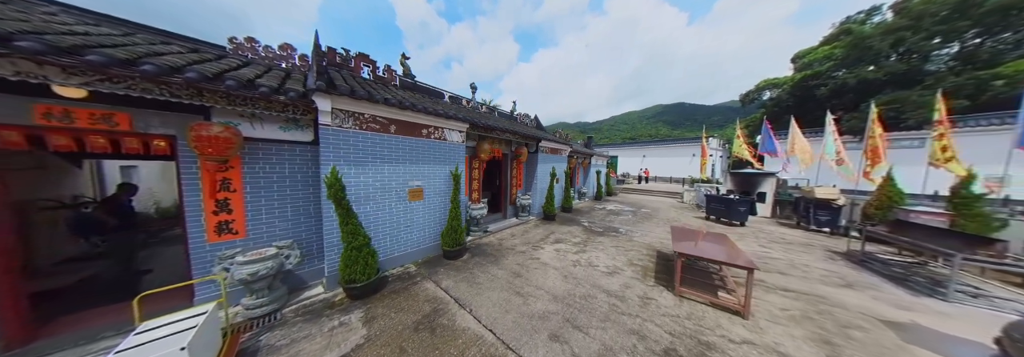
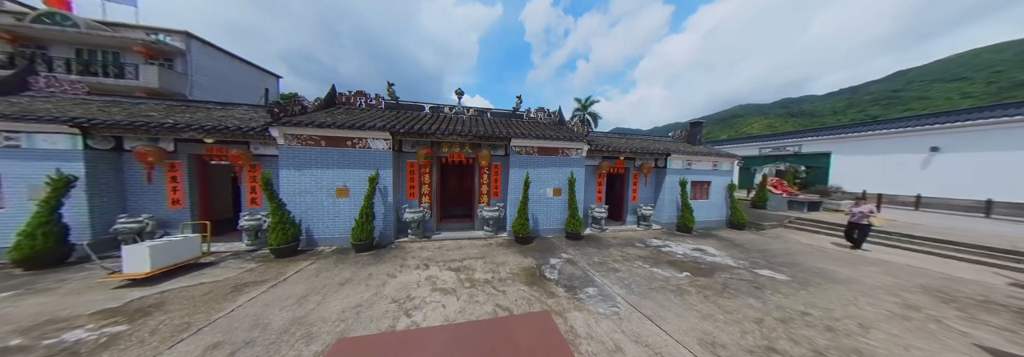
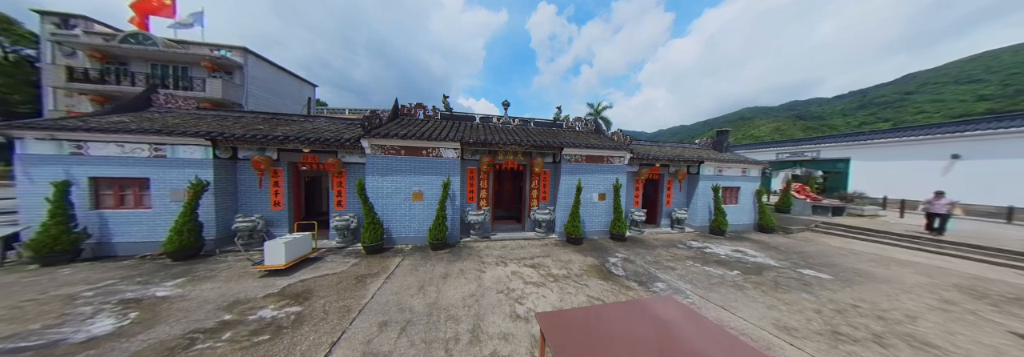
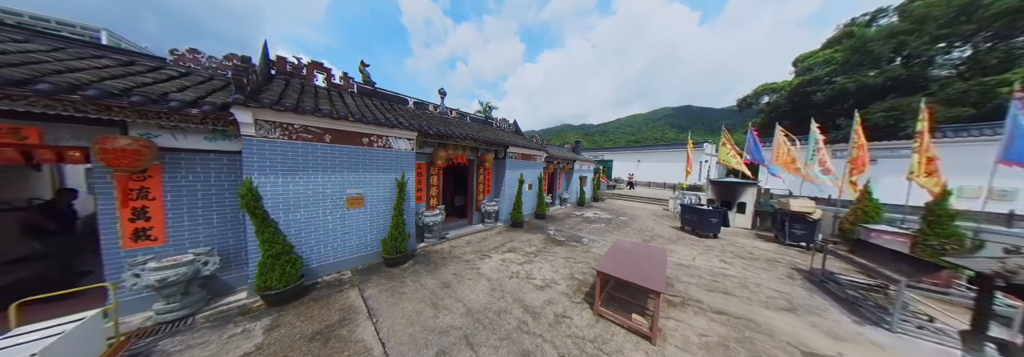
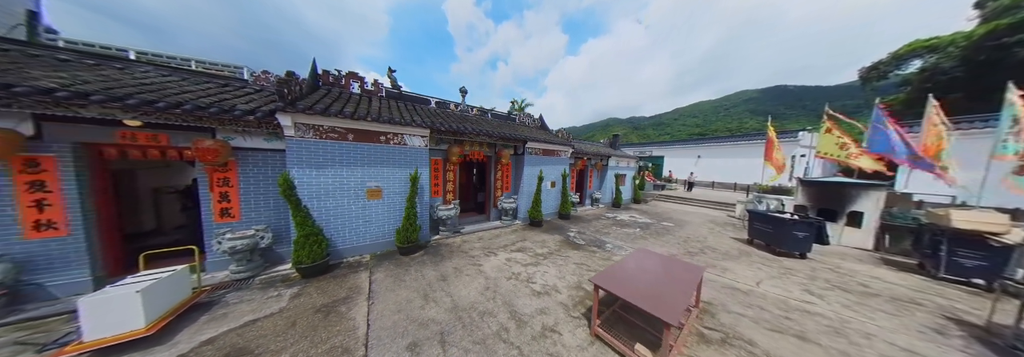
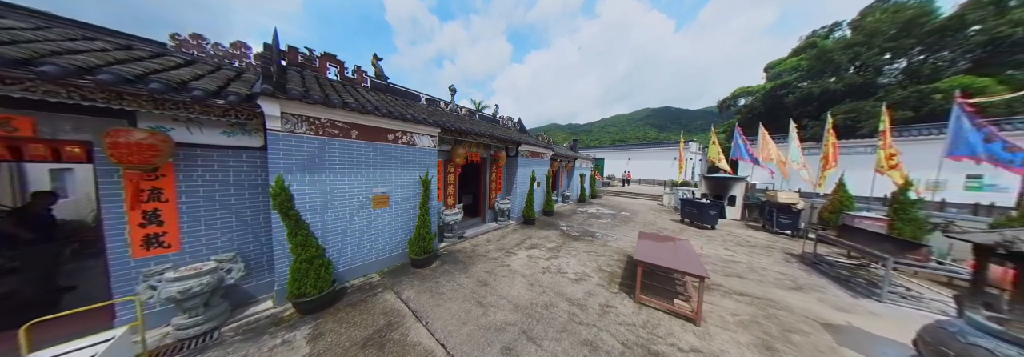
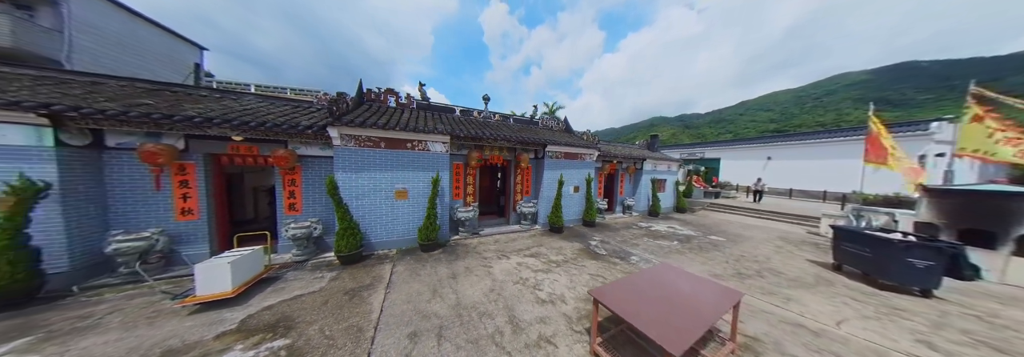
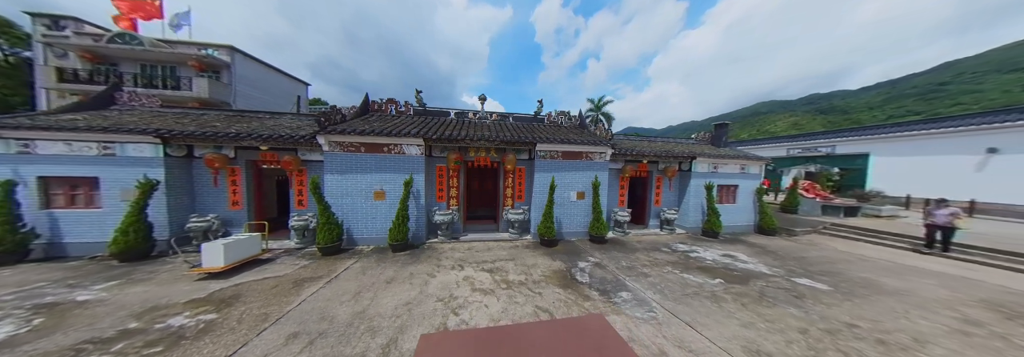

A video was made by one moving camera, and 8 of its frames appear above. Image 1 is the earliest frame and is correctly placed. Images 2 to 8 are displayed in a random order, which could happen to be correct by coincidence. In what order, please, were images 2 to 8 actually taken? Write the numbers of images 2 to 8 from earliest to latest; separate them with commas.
6, 4, 5, 7, 3, 8, 2
